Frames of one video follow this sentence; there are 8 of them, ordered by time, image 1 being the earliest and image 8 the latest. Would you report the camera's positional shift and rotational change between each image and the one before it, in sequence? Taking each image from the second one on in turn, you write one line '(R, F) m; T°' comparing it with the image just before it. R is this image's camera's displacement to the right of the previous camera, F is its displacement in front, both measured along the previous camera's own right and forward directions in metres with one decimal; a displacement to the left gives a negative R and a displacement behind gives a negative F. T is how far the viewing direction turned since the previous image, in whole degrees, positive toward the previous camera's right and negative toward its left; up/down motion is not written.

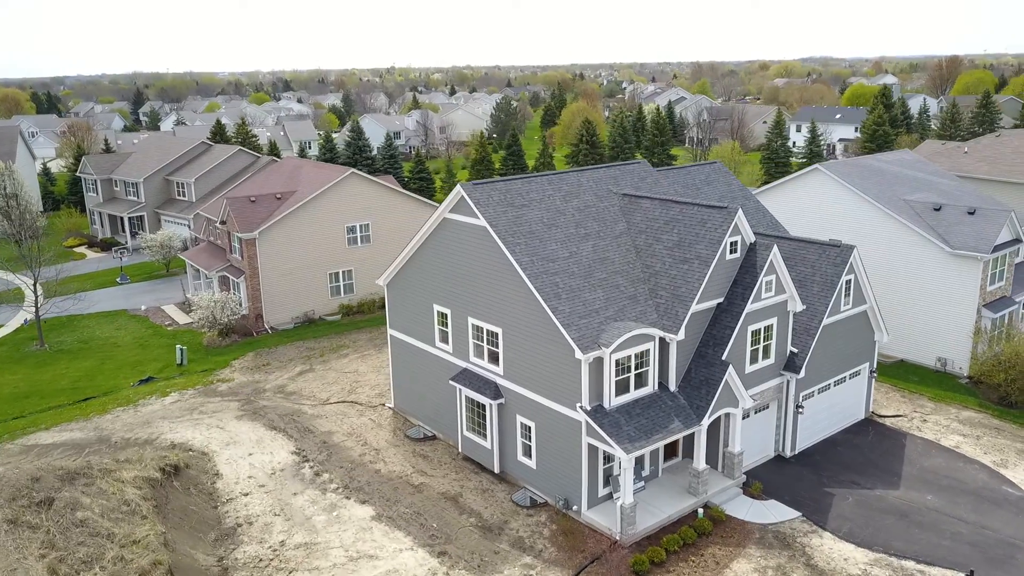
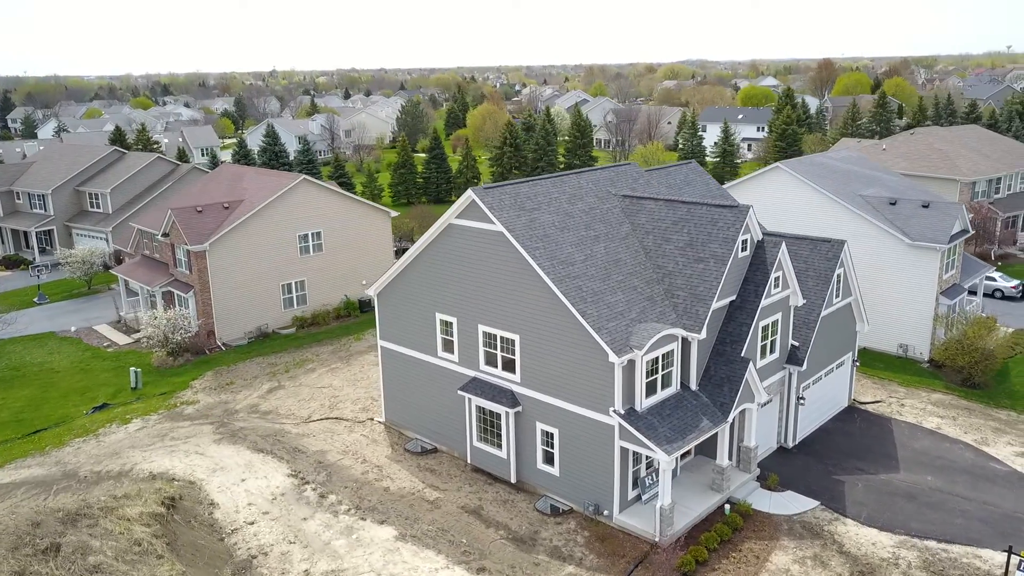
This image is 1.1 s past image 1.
(-2.9, +0.6) m; +7°
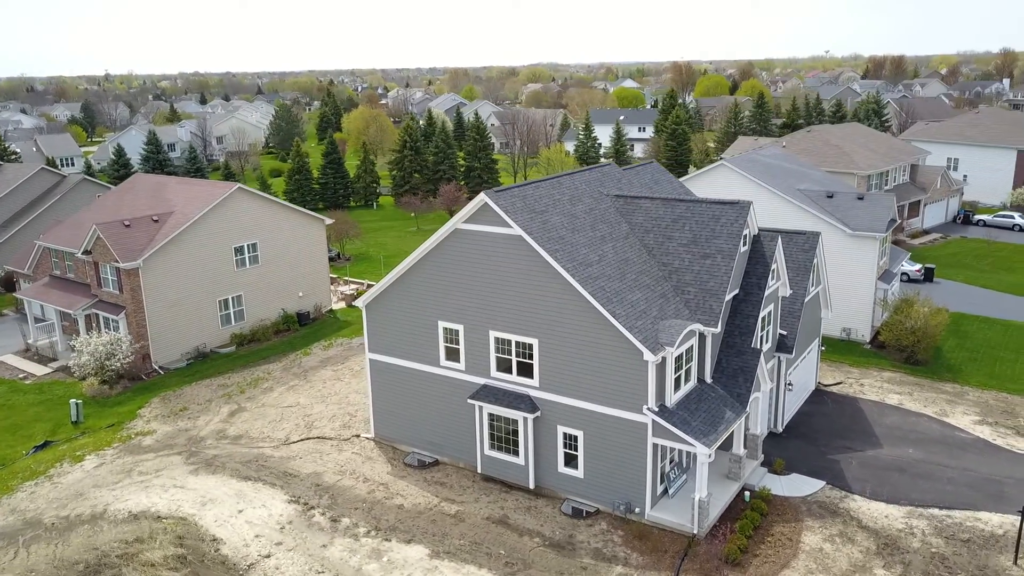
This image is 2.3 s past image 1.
(-3.5, +0.6) m; +10°
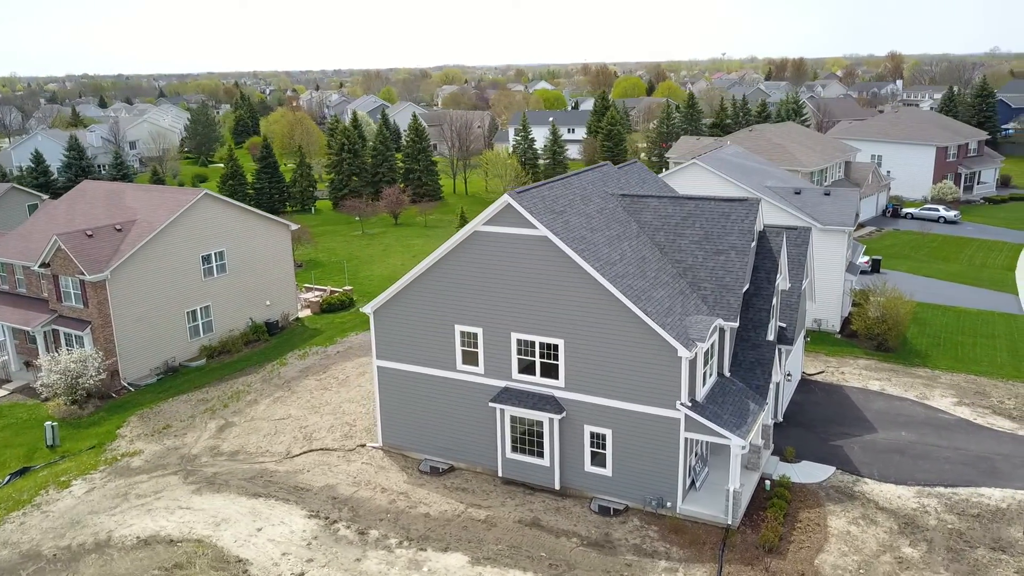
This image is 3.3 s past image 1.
(-2.6, +0.2) m; +6°
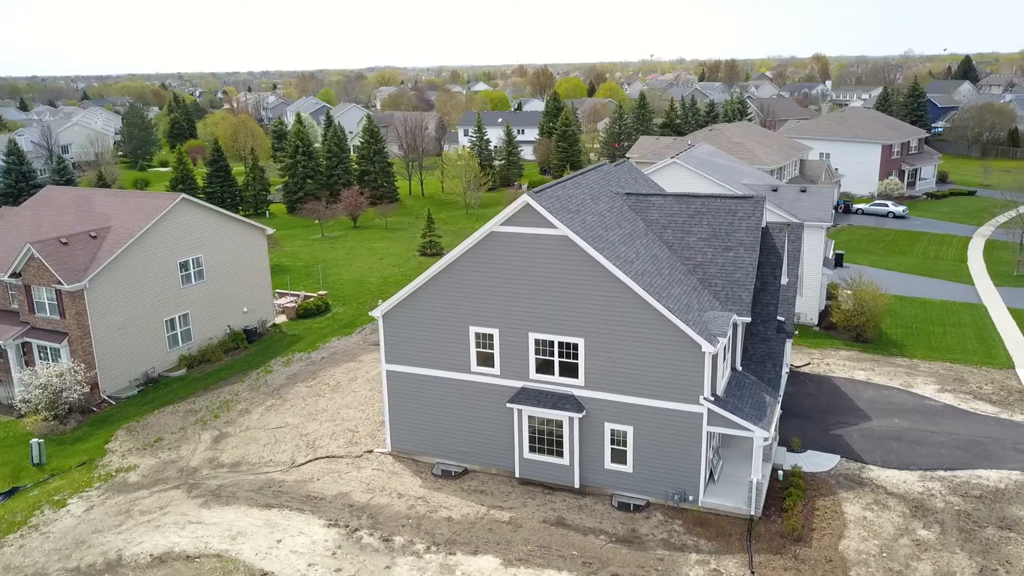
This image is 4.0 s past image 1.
(-1.9, +0.1) m; +4°
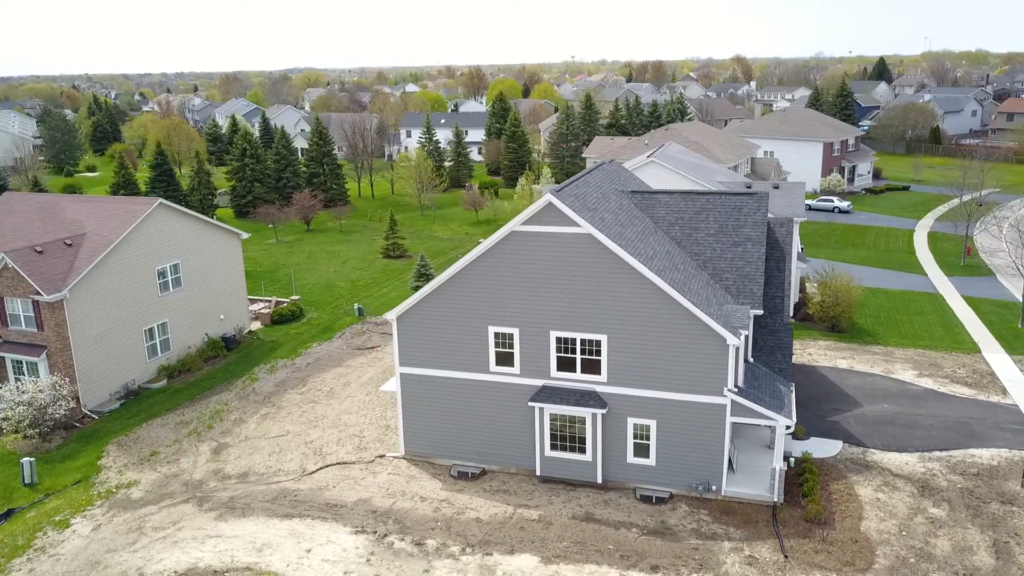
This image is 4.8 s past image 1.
(-2.2, 0.0) m; +5°
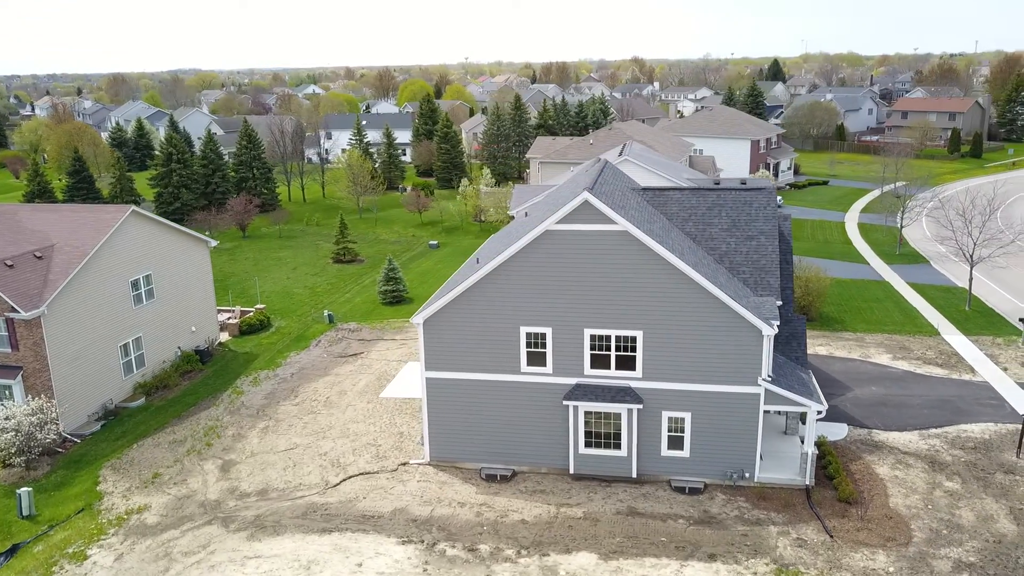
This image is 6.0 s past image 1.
(-3.2, +0.3) m; +7°
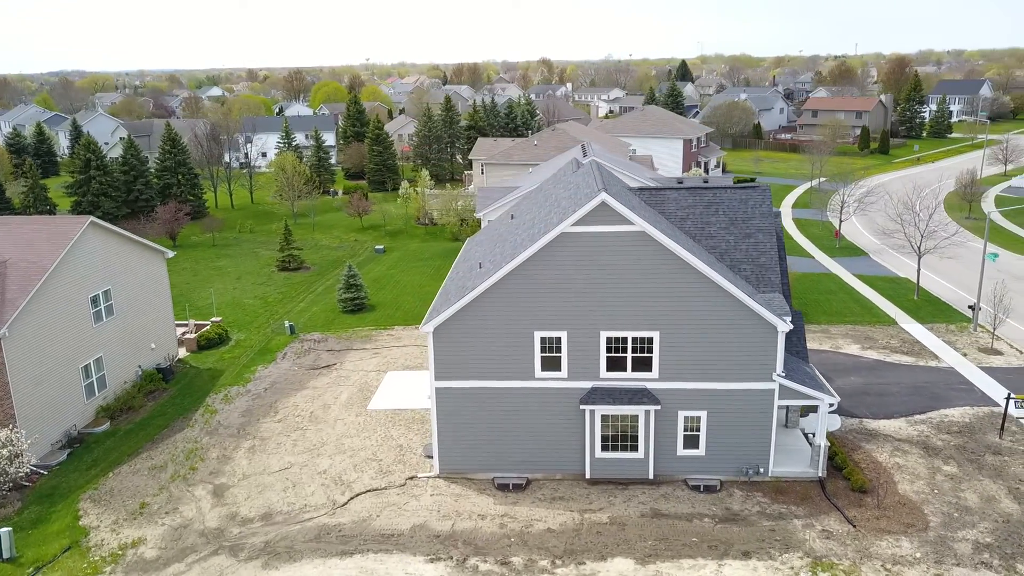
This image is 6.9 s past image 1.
(-2.5, +0.6) m; +6°
